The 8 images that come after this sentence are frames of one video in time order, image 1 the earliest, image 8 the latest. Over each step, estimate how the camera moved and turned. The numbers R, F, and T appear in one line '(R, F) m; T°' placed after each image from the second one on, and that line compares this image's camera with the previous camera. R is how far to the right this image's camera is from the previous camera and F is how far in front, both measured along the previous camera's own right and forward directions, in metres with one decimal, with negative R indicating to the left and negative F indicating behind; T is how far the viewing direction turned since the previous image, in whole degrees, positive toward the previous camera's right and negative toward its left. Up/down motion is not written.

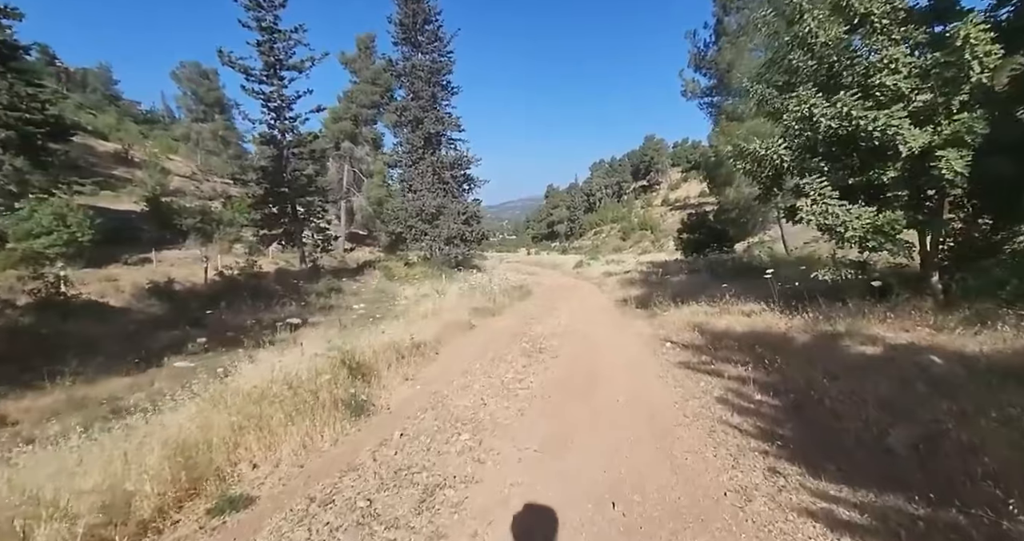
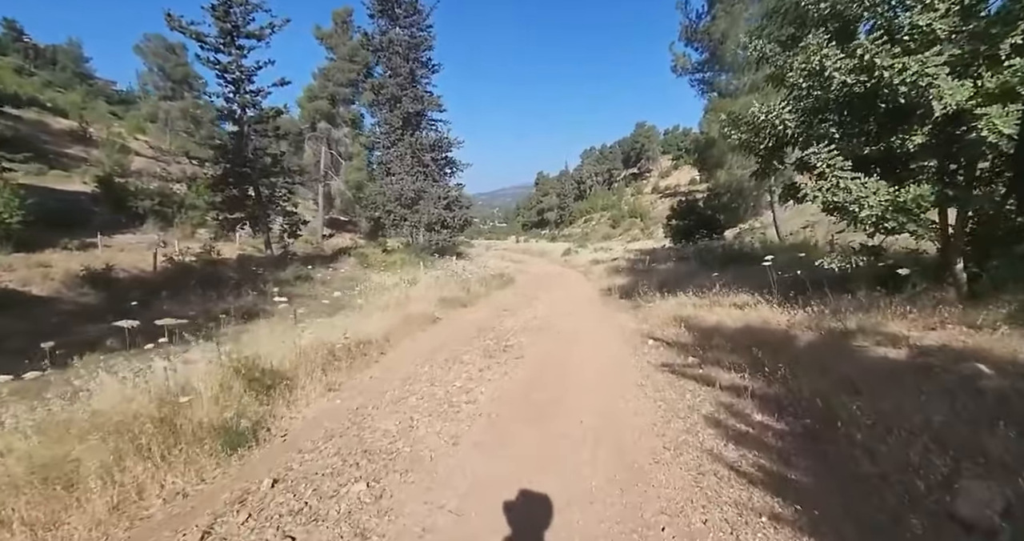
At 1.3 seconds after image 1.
(+0.7, +1.4) m; +1°
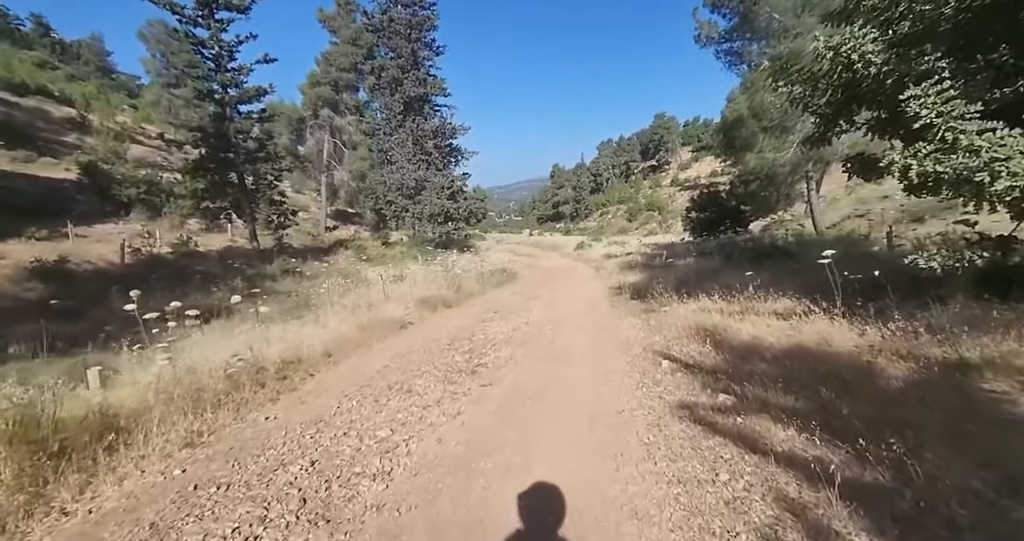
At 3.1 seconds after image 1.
(+0.7, +2.1) m; -2°
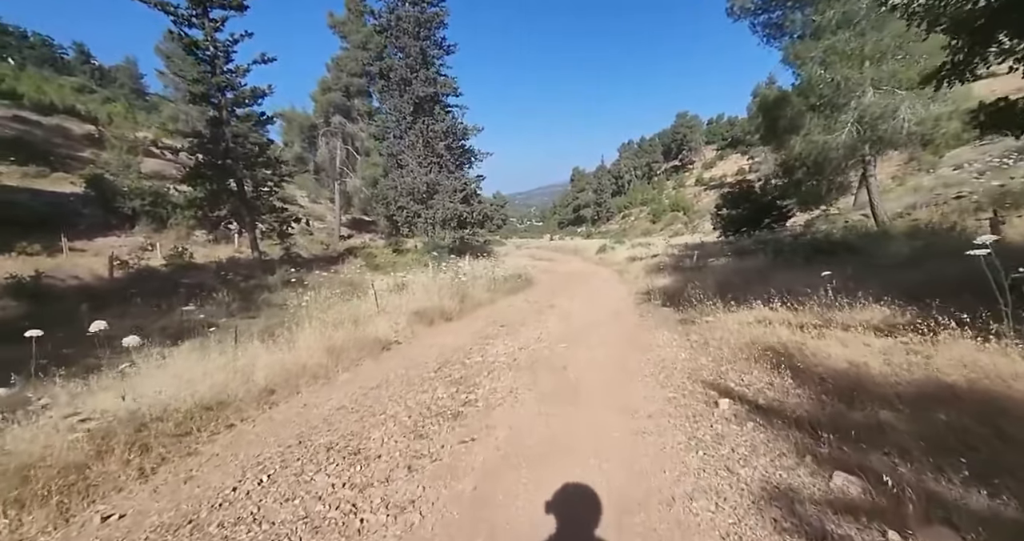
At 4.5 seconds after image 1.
(+0.4, +1.9) m; -3°
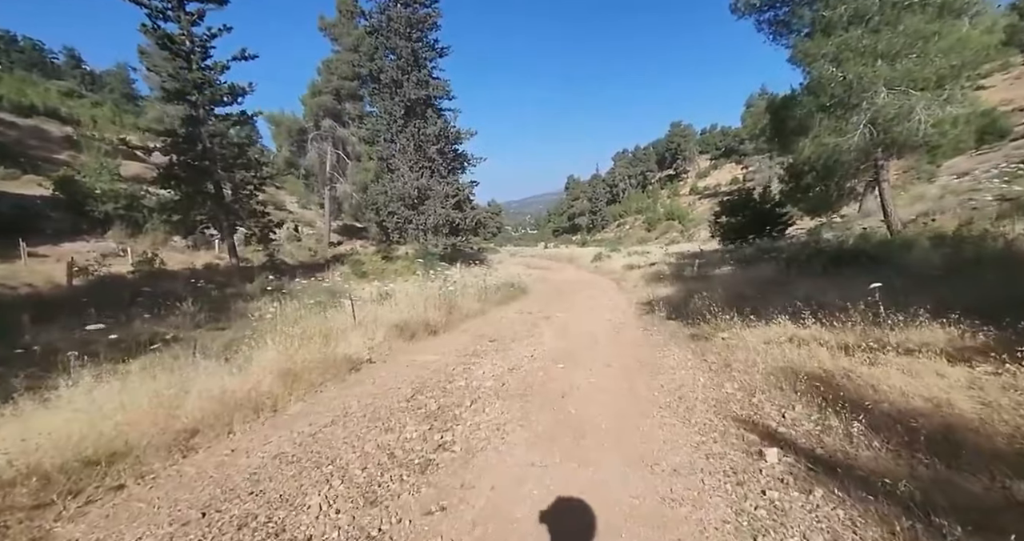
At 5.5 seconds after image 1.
(+0.1, +1.1) m; +1°
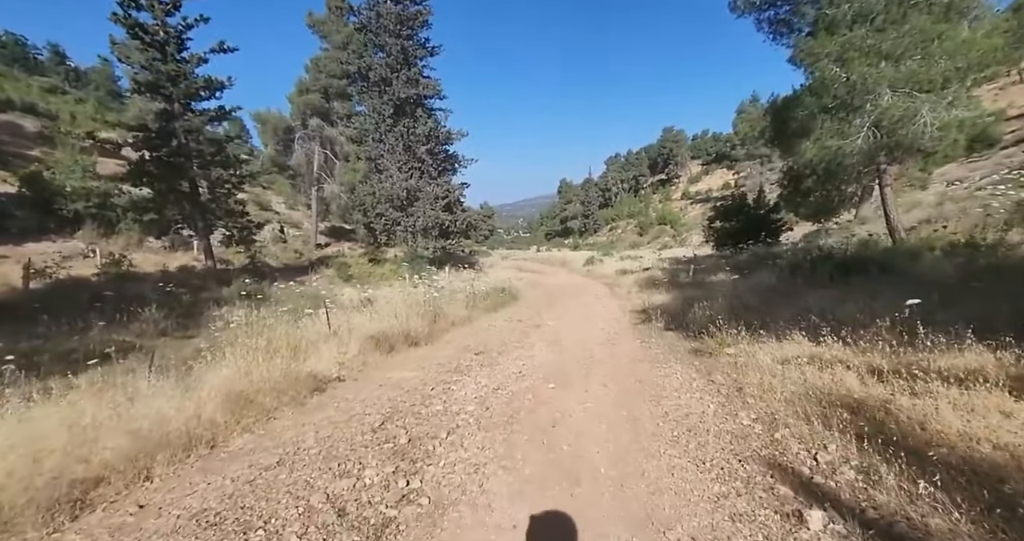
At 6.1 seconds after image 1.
(+0.1, +0.8) m; +1°
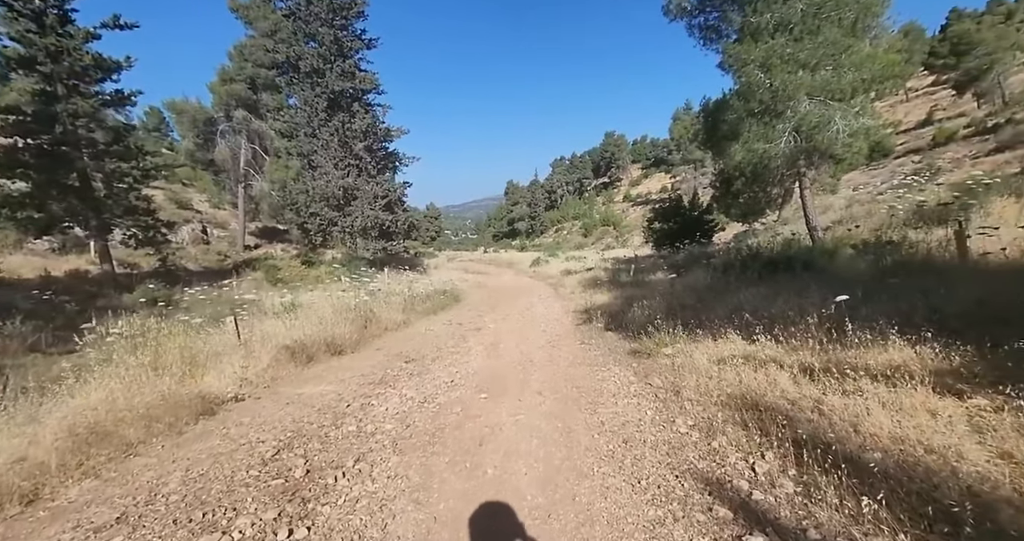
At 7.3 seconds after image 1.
(+0.4, +0.5) m; +7°
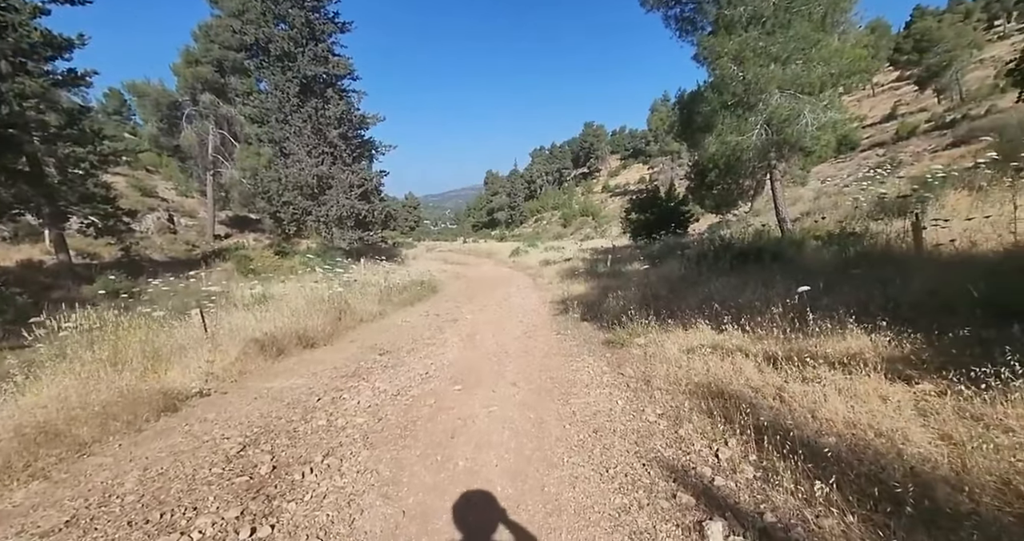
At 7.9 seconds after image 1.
(+0.1, 0.0) m; +3°
